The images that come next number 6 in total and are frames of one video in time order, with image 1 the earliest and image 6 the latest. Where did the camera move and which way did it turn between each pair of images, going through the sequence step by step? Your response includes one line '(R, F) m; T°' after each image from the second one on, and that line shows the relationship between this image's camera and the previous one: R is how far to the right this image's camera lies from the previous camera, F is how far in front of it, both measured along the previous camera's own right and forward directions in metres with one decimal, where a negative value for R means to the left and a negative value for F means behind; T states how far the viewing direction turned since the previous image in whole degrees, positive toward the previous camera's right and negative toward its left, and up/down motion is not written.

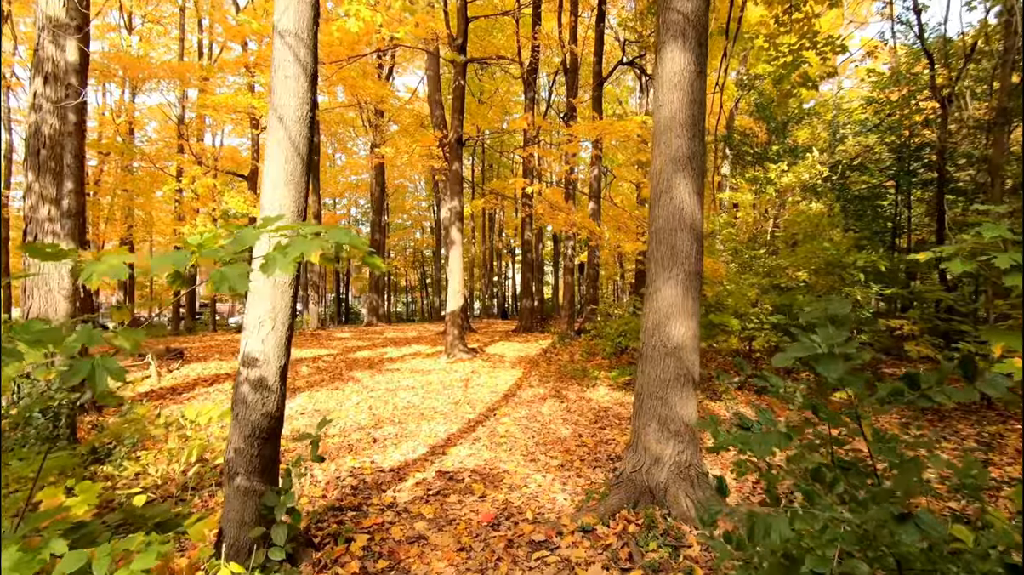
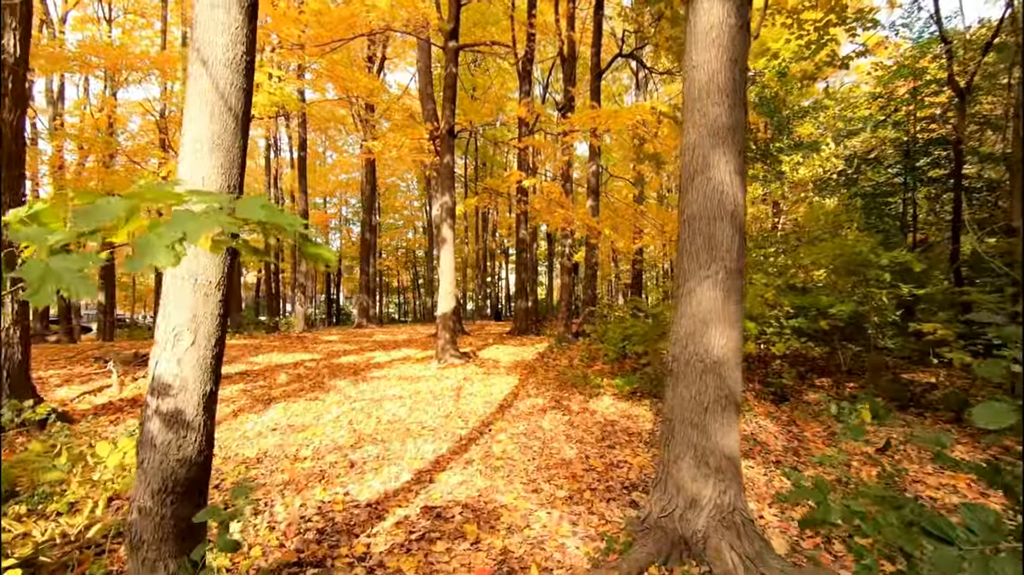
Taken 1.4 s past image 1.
(0.0, +0.7) m; +1°
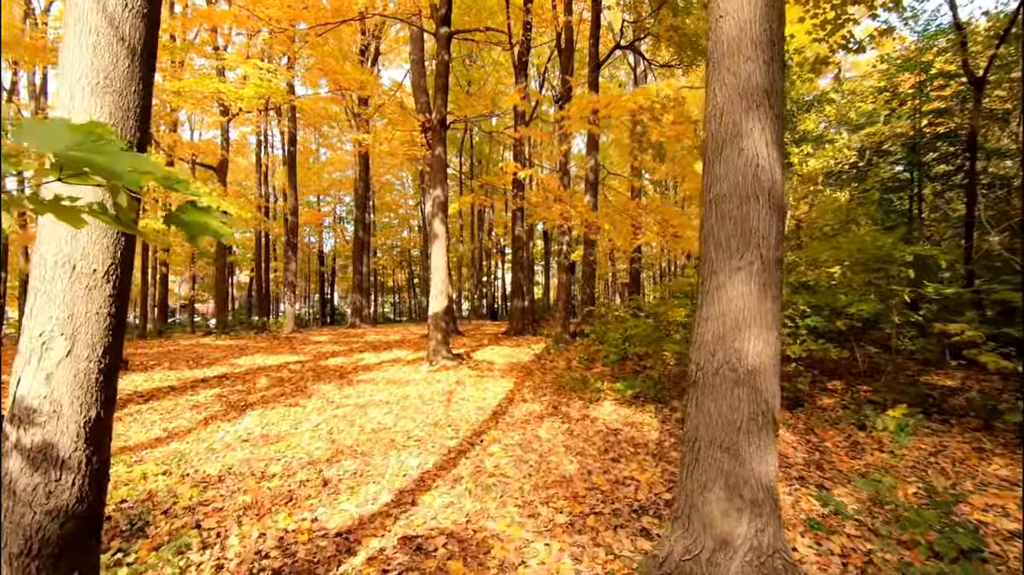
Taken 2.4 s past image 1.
(0.0, +0.5) m; 0°
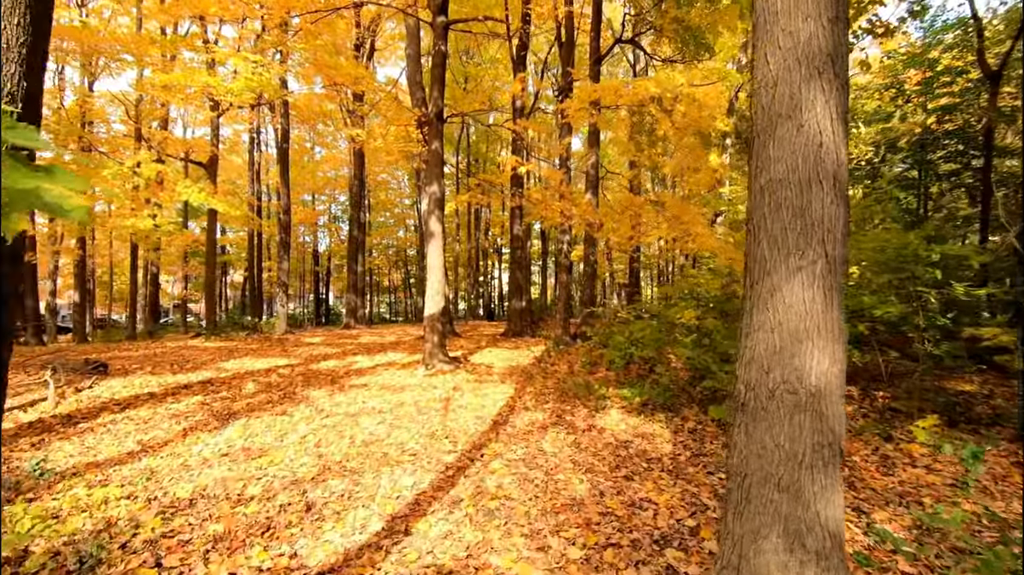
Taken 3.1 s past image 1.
(-0.1, +0.4) m; 0°
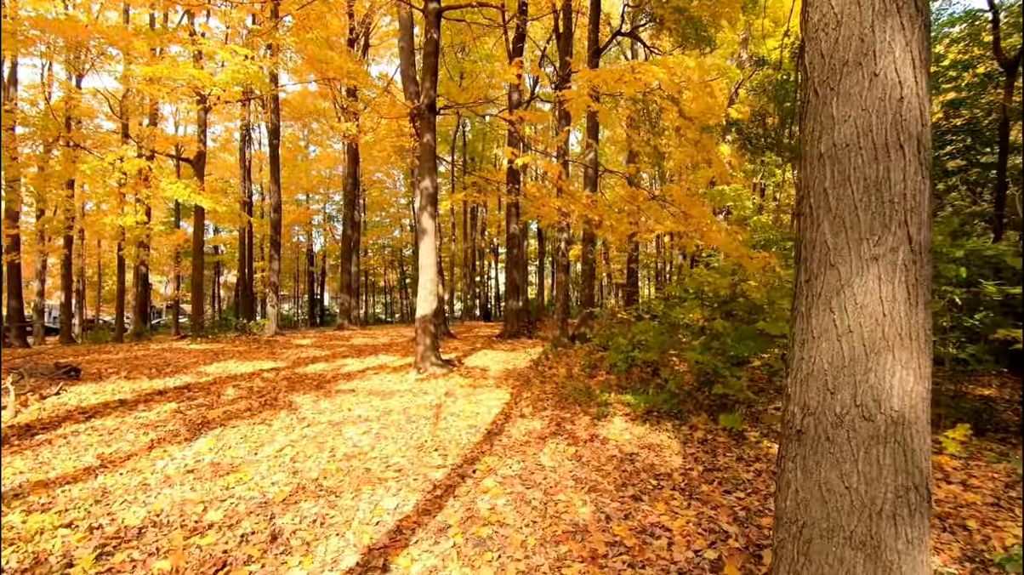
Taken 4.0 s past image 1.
(0.0, +0.4) m; 0°
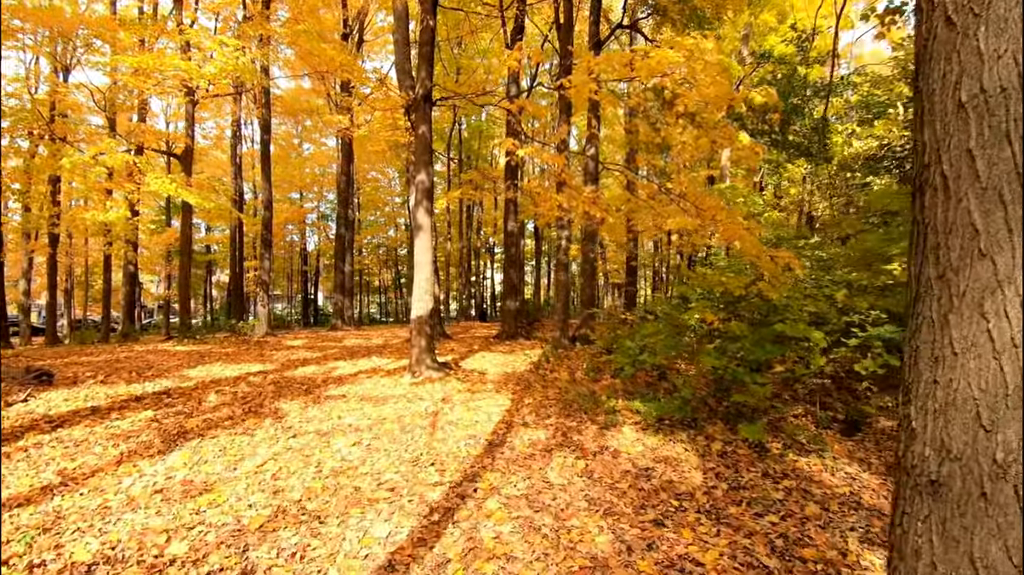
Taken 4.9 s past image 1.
(-0.1, +0.4) m; +1°
